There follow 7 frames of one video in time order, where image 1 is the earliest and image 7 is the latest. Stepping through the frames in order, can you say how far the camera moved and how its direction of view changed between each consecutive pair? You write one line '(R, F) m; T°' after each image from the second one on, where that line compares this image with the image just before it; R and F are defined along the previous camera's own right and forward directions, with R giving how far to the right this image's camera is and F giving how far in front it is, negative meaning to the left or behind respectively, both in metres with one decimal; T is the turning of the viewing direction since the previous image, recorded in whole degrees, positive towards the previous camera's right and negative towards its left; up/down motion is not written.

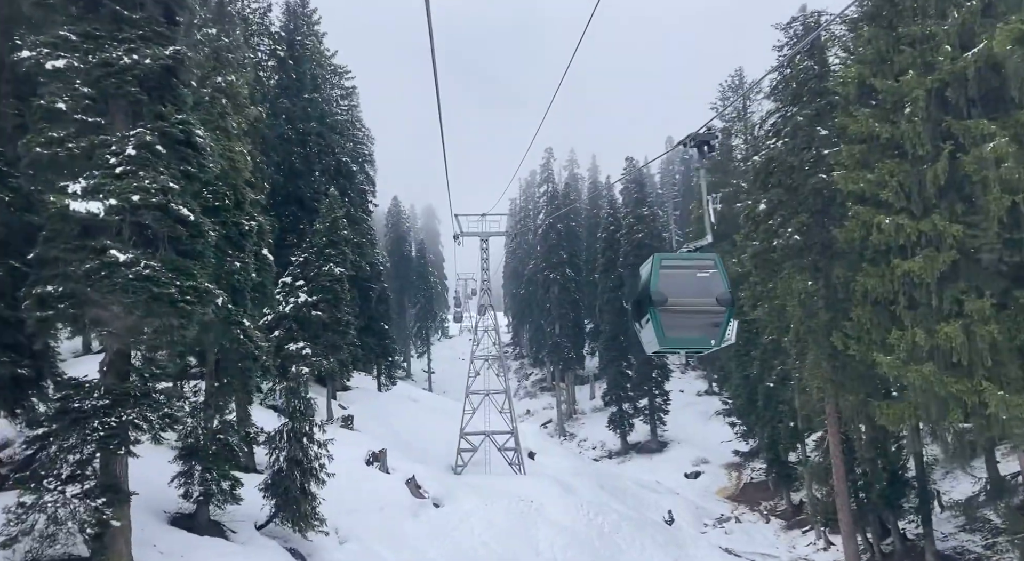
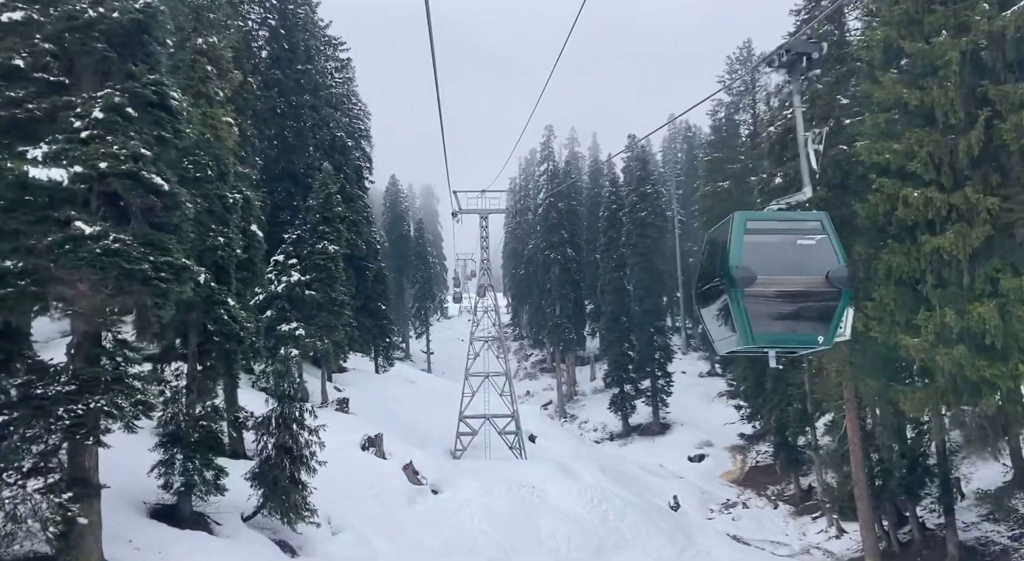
(-0.1, +1.1) m; 0°
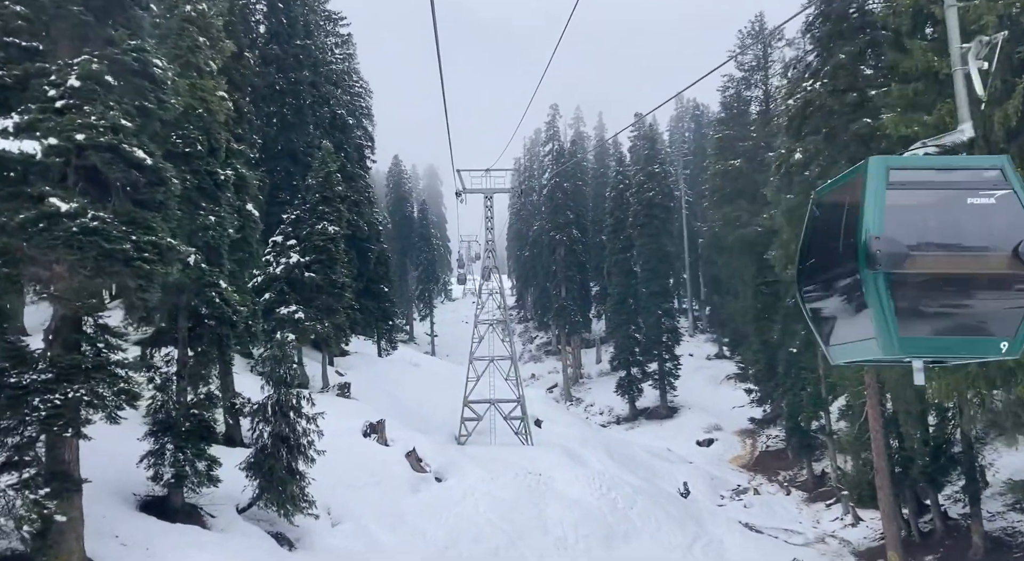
(0.0, +0.8) m; 0°
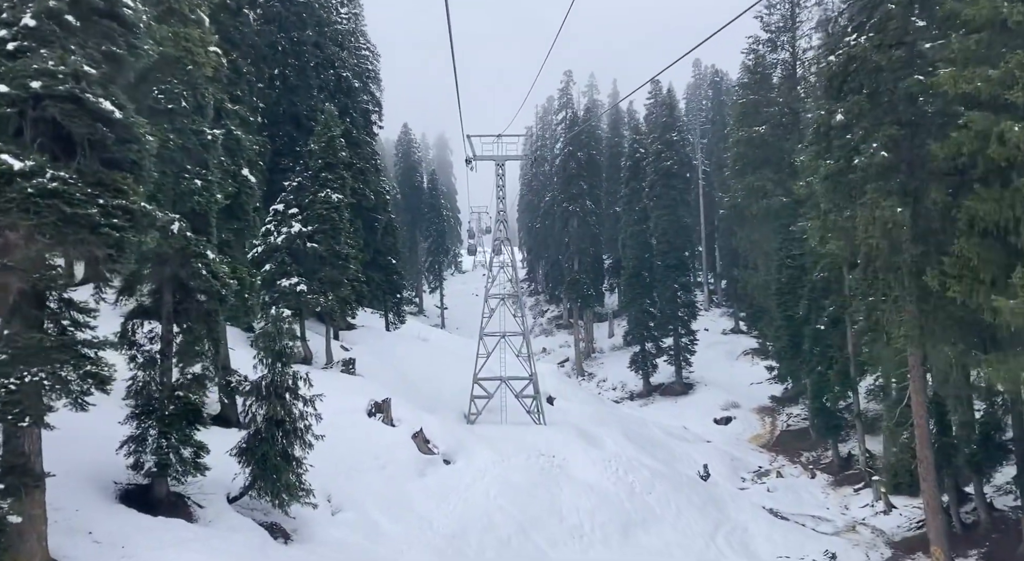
(-0.1, +1.4) m; -1°
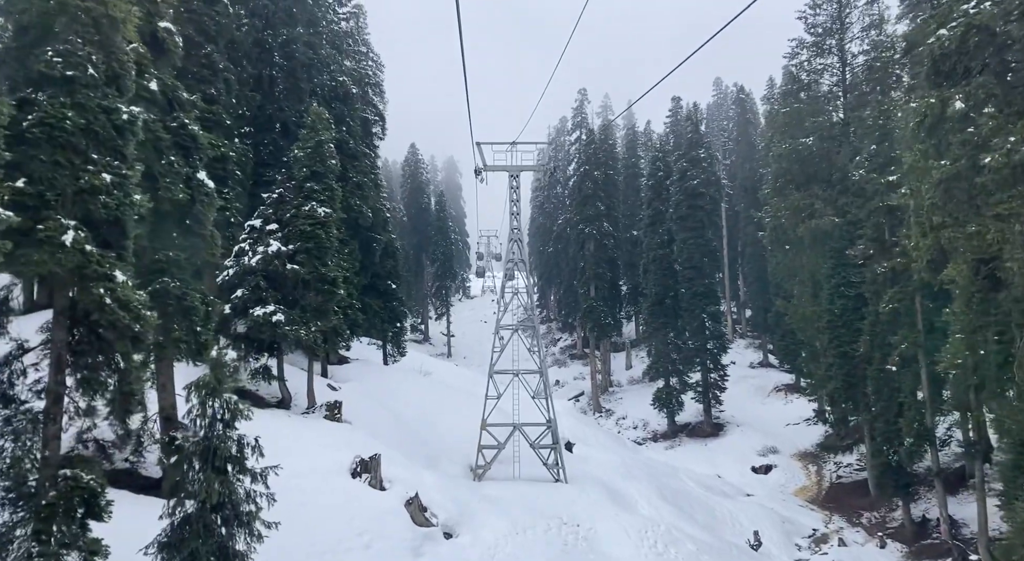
(-0.2, +4.0) m; -1°
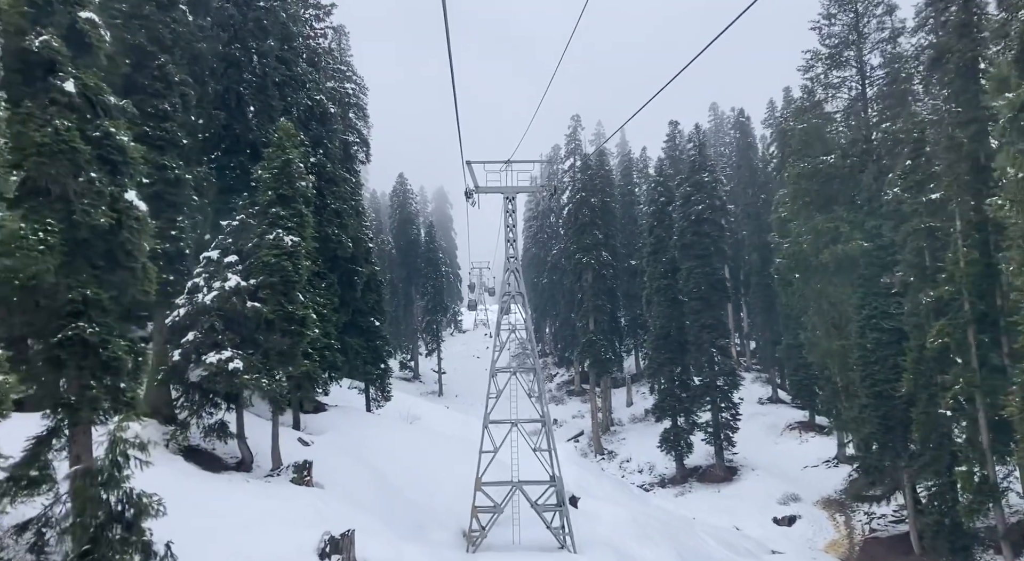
(-0.1, +2.9) m; +1°
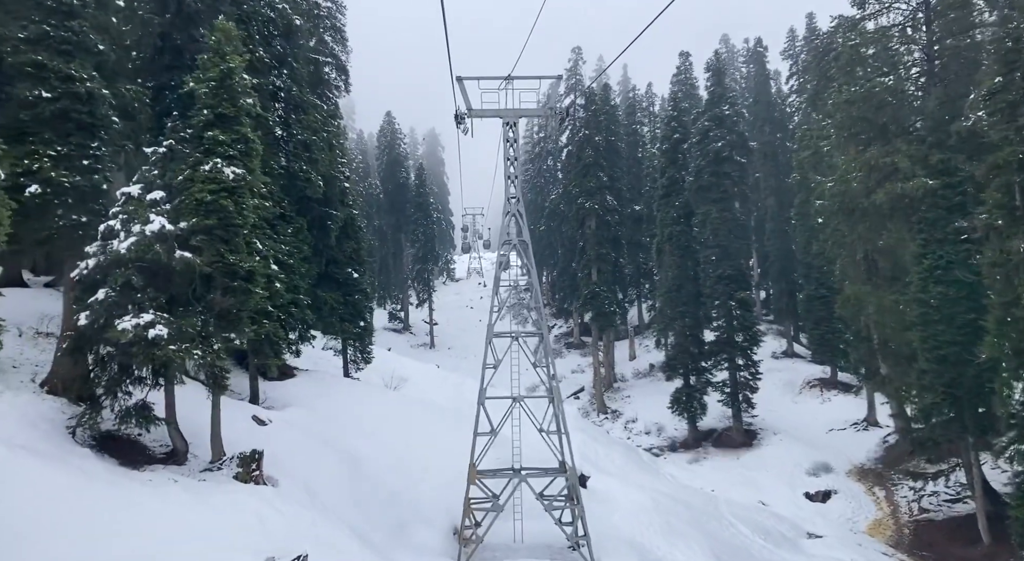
(-0.2, +4.1) m; 0°
